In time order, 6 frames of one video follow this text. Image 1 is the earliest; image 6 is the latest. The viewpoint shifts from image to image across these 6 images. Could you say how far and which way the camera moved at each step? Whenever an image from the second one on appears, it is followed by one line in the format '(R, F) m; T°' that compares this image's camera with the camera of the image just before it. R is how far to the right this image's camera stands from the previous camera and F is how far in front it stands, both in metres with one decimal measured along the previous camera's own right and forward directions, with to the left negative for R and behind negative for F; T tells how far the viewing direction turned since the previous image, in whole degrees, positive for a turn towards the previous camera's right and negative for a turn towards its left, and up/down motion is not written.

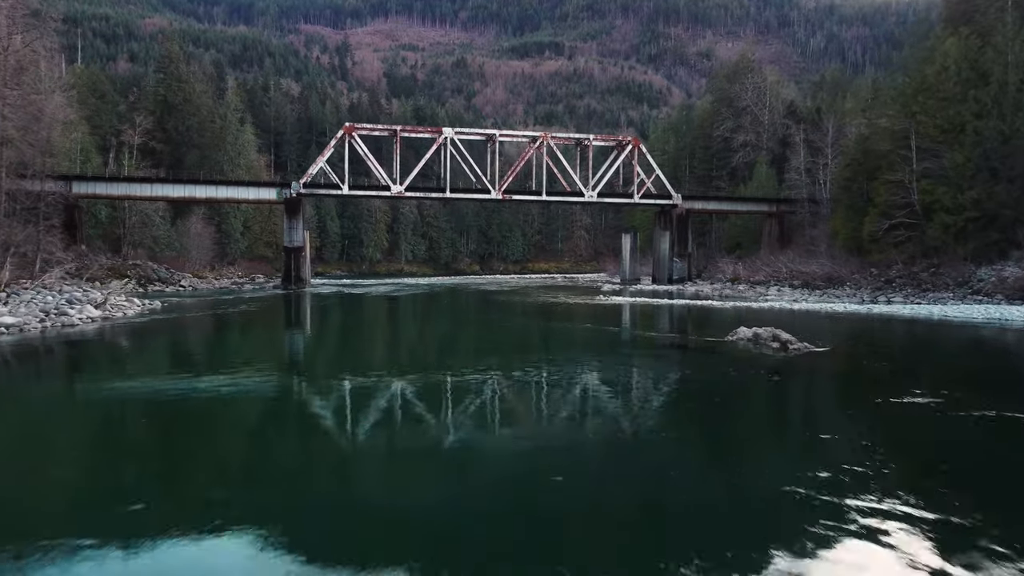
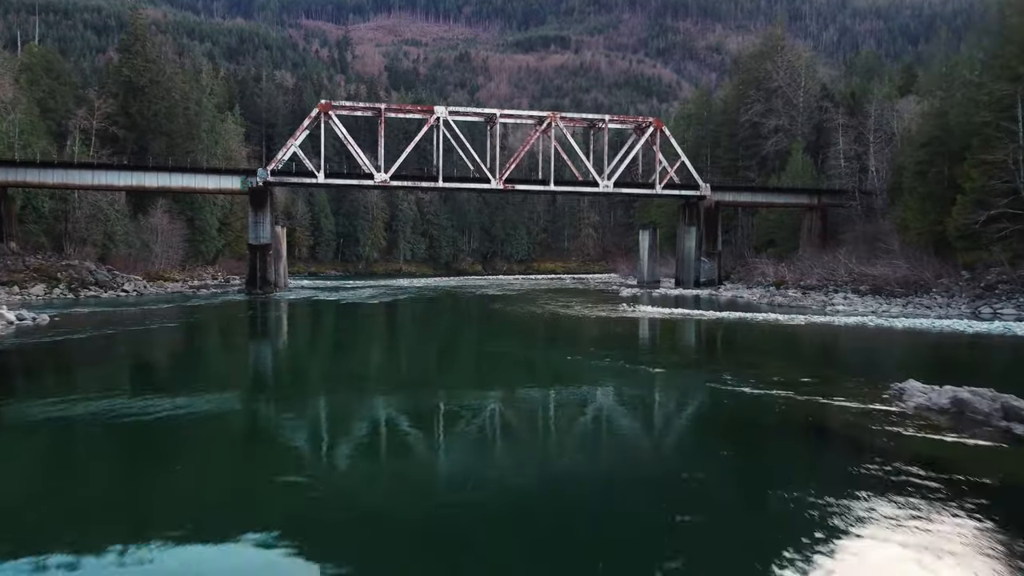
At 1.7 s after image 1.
(+0.1, +6.5) m; 0°
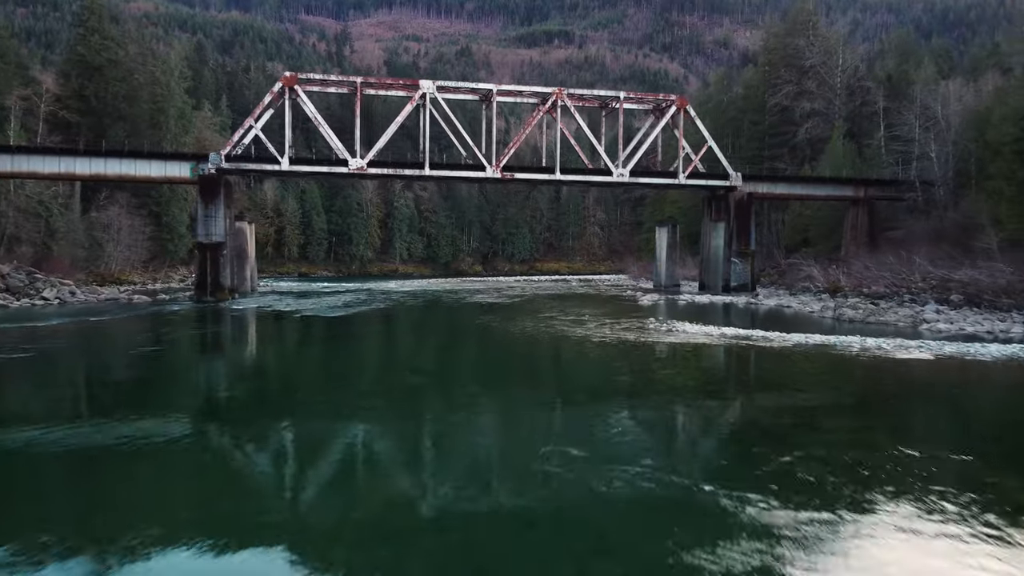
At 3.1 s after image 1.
(+0.2, +6.0) m; 0°
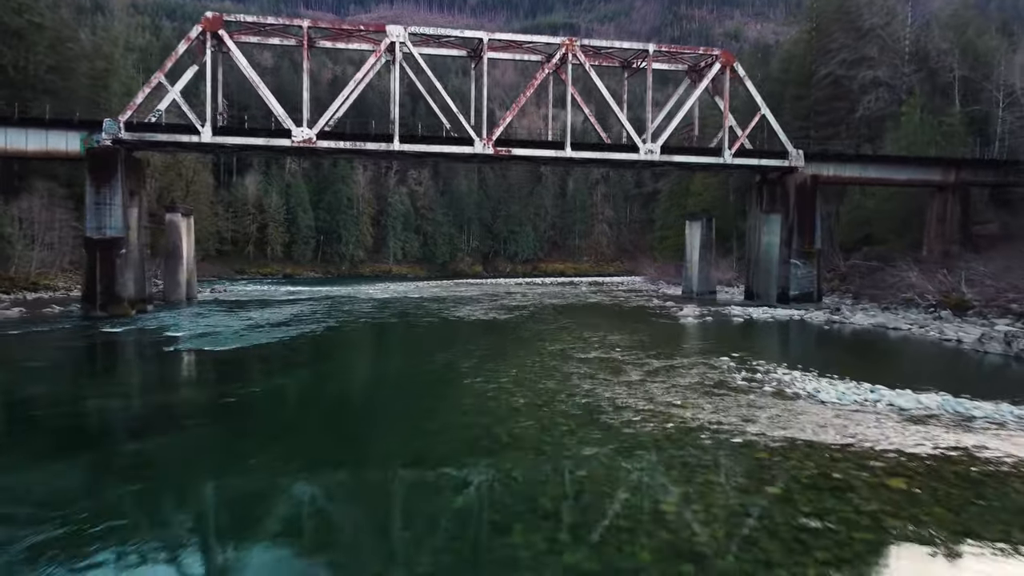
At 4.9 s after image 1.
(+0.3, +8.1) m; 0°
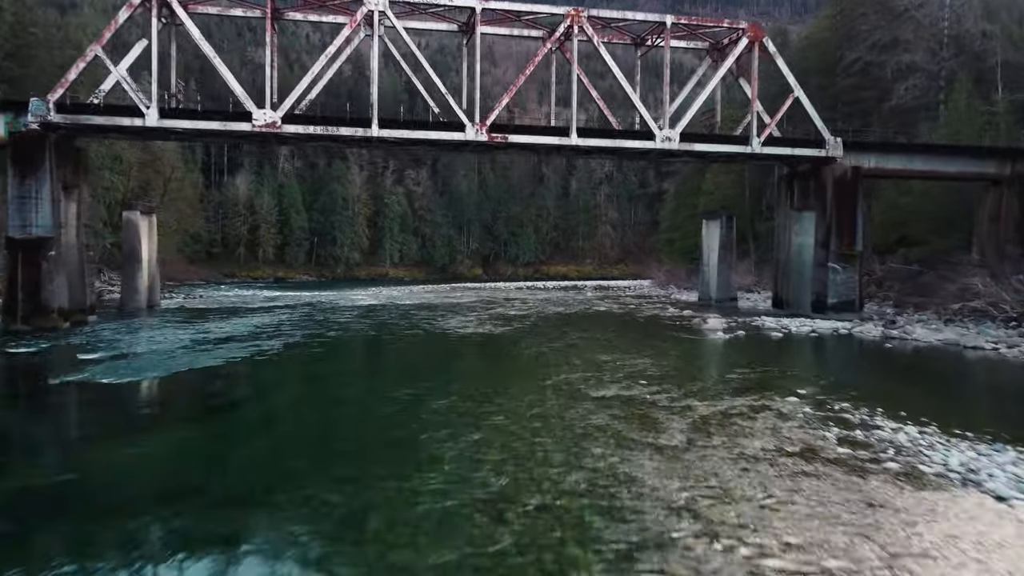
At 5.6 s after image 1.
(+0.1, +3.6) m; 0°
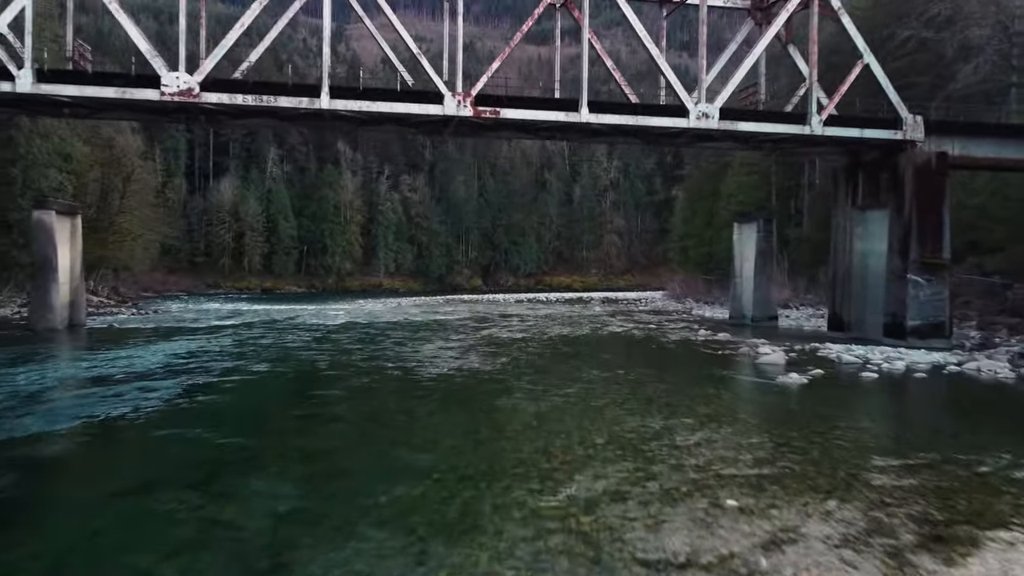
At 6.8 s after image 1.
(+0.2, +5.3) m; 0°
